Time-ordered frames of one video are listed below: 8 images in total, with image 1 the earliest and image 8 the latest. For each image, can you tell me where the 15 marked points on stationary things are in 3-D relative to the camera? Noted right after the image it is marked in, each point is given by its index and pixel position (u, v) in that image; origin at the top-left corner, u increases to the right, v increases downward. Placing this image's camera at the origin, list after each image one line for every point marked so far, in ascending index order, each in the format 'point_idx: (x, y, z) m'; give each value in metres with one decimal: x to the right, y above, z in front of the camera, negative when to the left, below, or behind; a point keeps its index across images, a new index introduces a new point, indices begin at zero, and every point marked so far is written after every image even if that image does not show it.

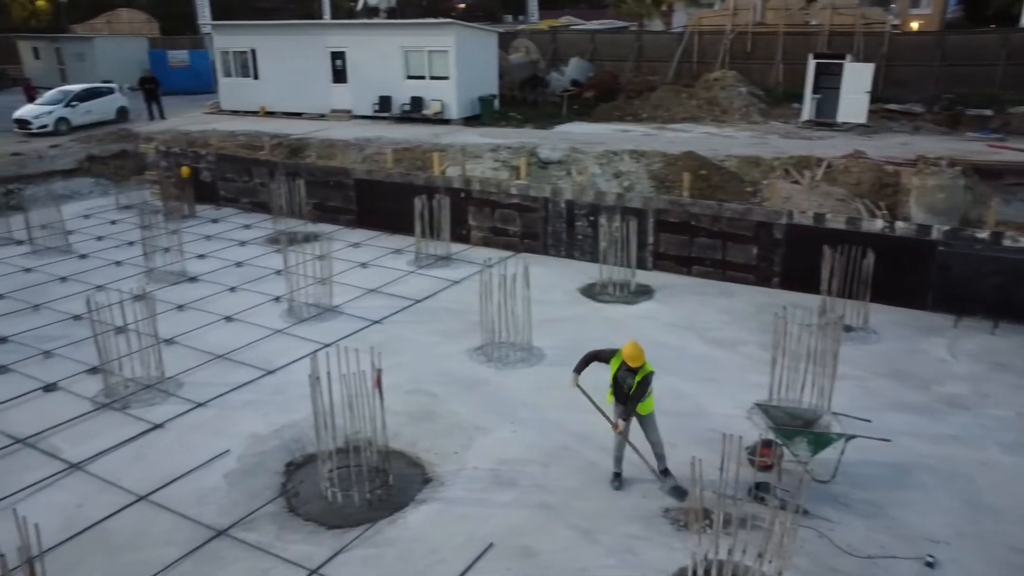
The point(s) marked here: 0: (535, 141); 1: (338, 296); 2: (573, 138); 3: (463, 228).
0: (+0.4, +2.7, +15.3) m
1: (-2.1, -0.1, +9.8) m
2: (+1.1, +2.8, +15.8) m
3: (-0.7, +0.9, +12.0) m
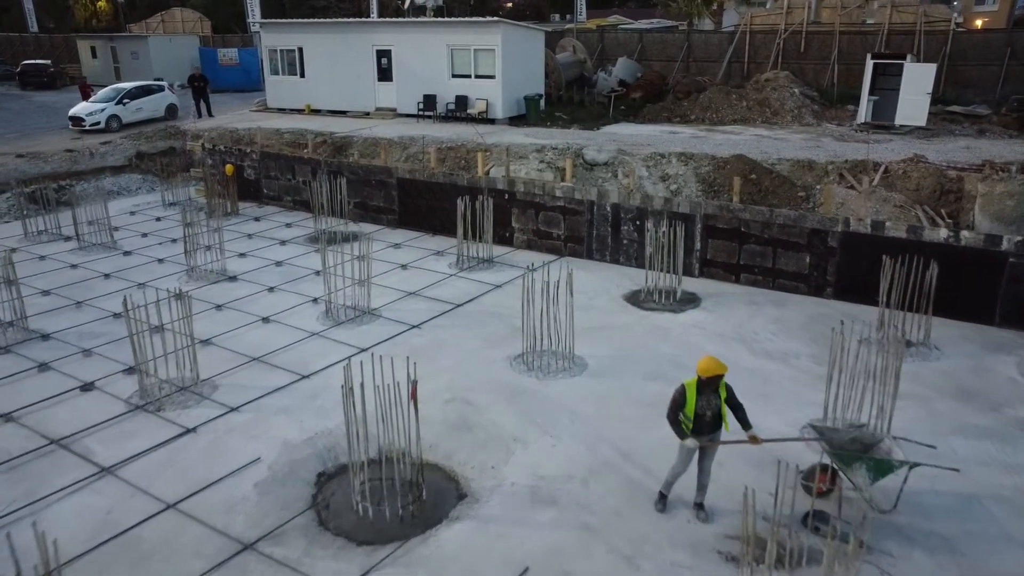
0: (+1.2, +2.6, +15.0) m
1: (-1.6, -0.1, +9.7) m
2: (+1.9, +2.7, +15.5) m
3: (-0.1, +0.8, +11.8) m
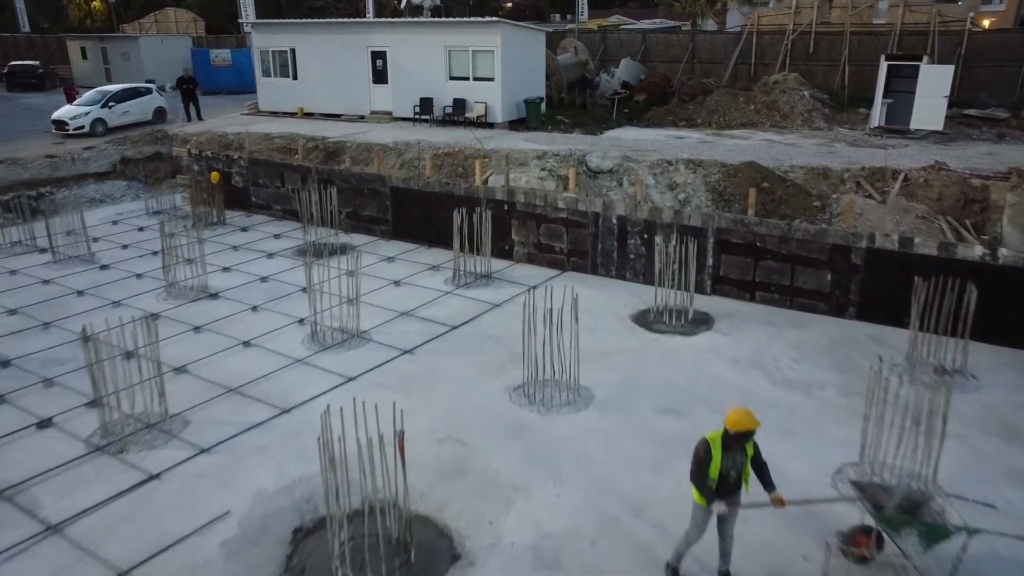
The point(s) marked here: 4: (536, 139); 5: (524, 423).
0: (+1.2, +2.4, +14.3) m
1: (-1.6, -0.3, +9.0) m
2: (+1.9, +2.5, +14.9) m
3: (-0.1, +0.6, +11.2) m
4: (+0.5, +2.7, +15.4) m
5: (+0.1, -1.1, +6.7) m
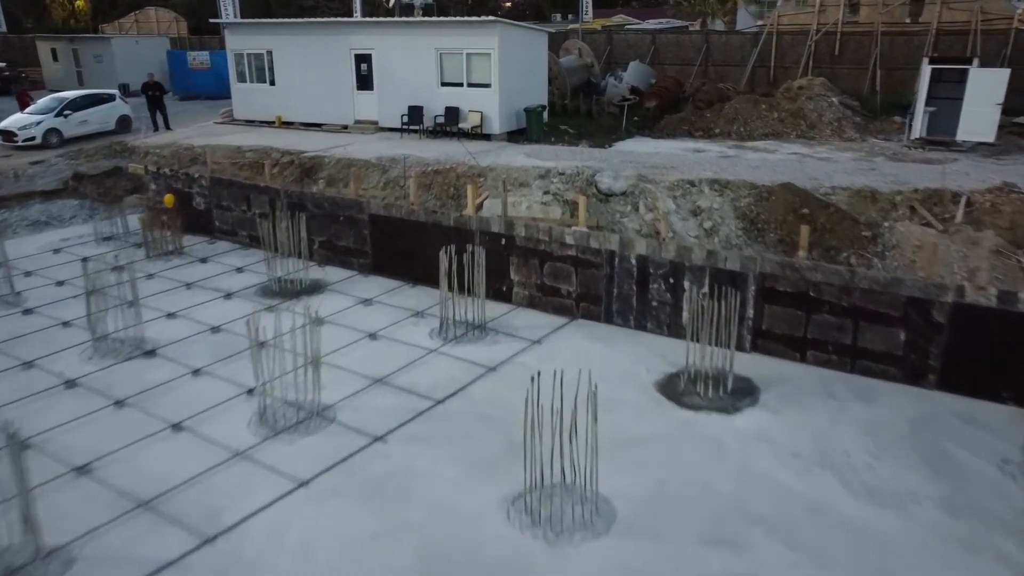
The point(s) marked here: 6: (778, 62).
0: (+1.2, +1.9, +12.6) m
1: (-1.6, -0.9, +7.3) m
2: (+1.9, +2.0, +13.1) m
3: (-0.1, +0.1, +9.4) m
4: (+0.4, +2.2, +13.7) m
5: (+0.1, -1.6, +5.0) m
6: (+6.3, +5.3, +19.7) m
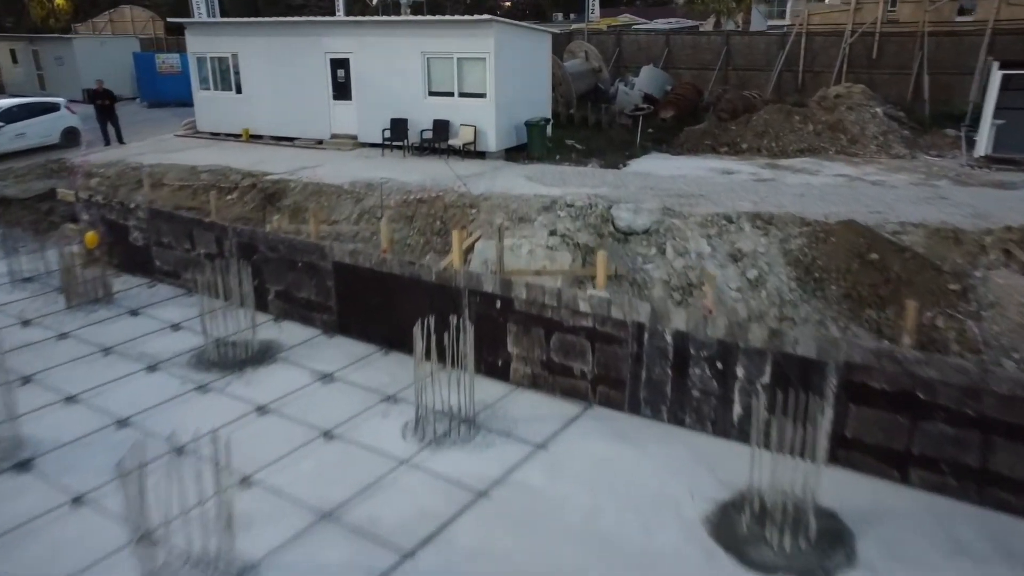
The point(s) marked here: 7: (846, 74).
0: (+1.2, +1.2, +10.5) m
1: (-1.6, -1.5, +5.2) m
2: (+1.9, +1.3, +11.1) m
3: (-0.1, -0.6, +7.4) m
4: (+0.4, +1.5, +11.6) m
5: (+0.1, -2.3, +3.0) m
6: (+6.2, +4.7, +17.7) m
7: (+6.8, +4.4, +17.0) m
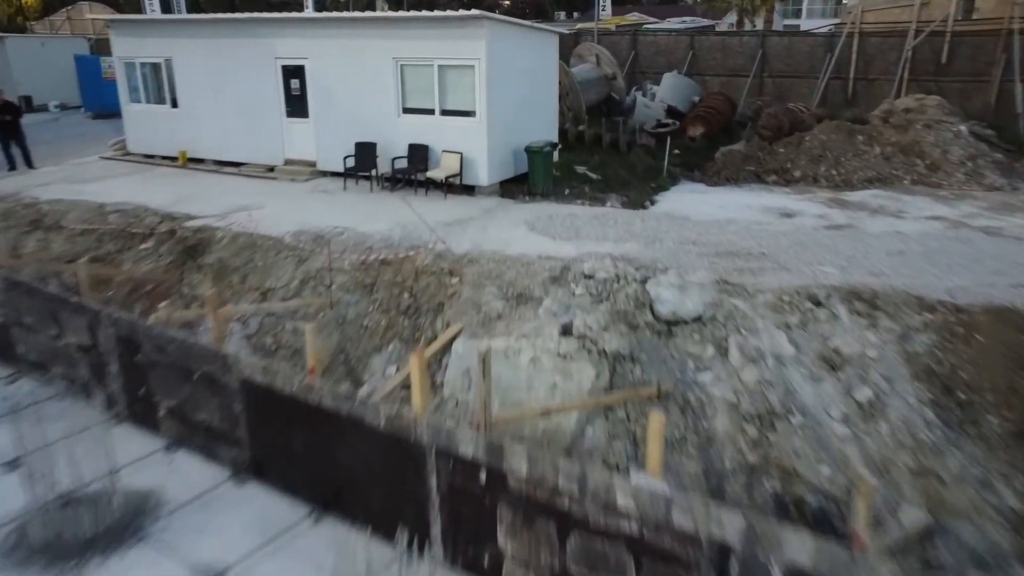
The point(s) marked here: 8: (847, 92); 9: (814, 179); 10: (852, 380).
0: (+1.1, +0.3, +7.7) m
1: (-1.6, -2.4, +2.4) m
2: (+1.9, +0.5, +8.2) m
3: (-0.2, -1.5, +4.6) m
4: (+0.4, +0.7, +8.8) m
5: (0.0, -3.2, +0.1) m
6: (+6.2, +3.8, +14.8) m
7: (+6.8, +3.5, +14.2) m
8: (+6.1, +3.5, +15.2) m
9: (+4.2, +1.5, +11.7) m
10: (+2.4, -0.6, +5.9) m
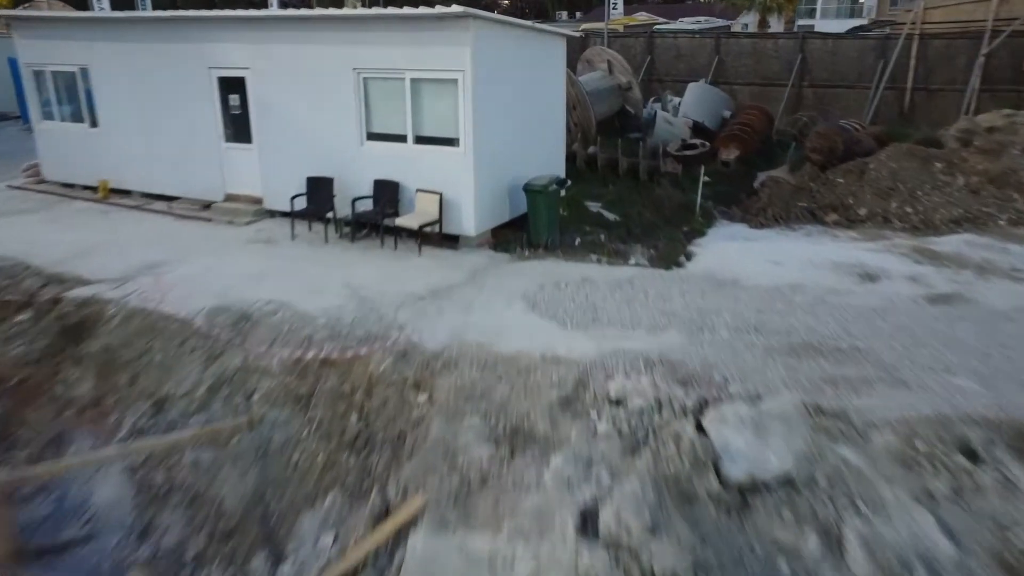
0: (+1.1, -0.4, +5.4) m
1: (-1.7, -3.2, +0.1) m
2: (+1.8, -0.3, +5.9) m
3: (-0.2, -2.2, +2.2) m
4: (+0.3, -0.1, +6.4) m
5: (0.0, -3.9, -2.2) m
6: (+6.1, +3.1, +12.5) m
7: (+6.7, +2.8, +11.9) m
8: (+6.0, +2.8, +12.8) m
9: (+4.2, +0.8, +9.3) m
10: (+2.4, -1.4, +3.6) m
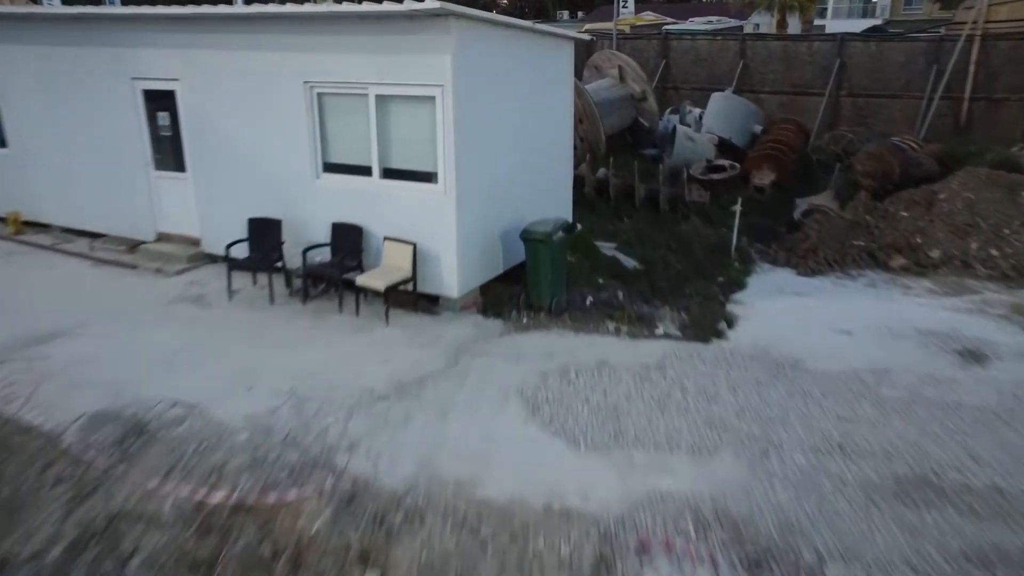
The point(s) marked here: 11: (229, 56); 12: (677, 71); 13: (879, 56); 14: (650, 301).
0: (+1.0, -1.0, +3.6) m
1: (-1.7, -3.7, -1.7) m
2: (+1.8, -0.8, +4.2) m
3: (-0.3, -2.8, +0.5) m
4: (+0.3, -0.6, +4.7) m
5: (-0.1, -4.5, -3.9) m
6: (+6.1, +2.5, +10.8) m
7: (+6.7, +2.2, +10.1) m
8: (+6.0, +2.3, +11.1) m
9: (+4.1, +0.2, +7.6) m
10: (+2.3, -1.9, +1.8) m
11: (-2.3, +1.9, +6.7) m
12: (+2.6, +3.4, +13.0) m
13: (+5.1, +3.2, +11.4) m
14: (+1.1, -0.1, +6.5) m
